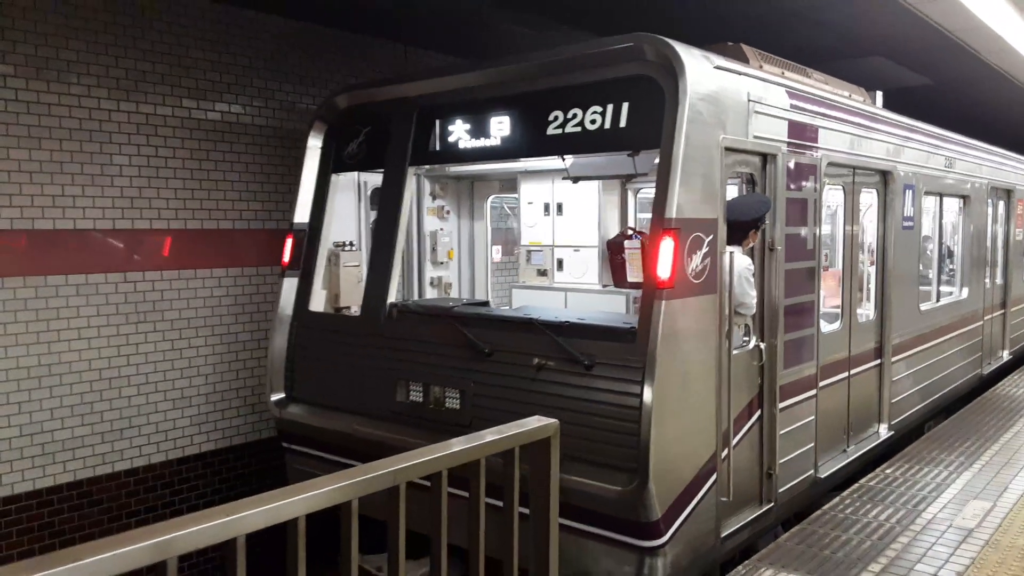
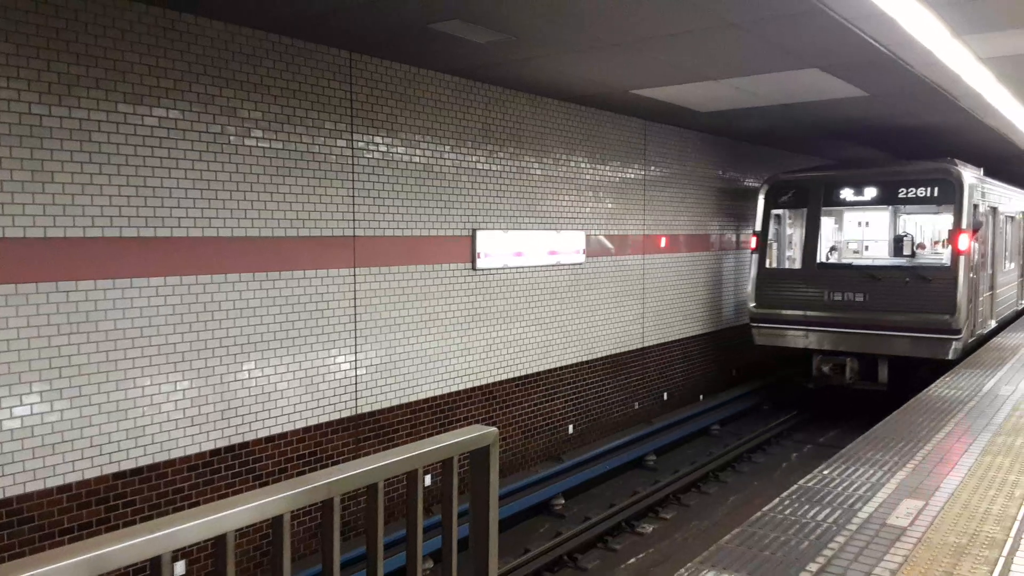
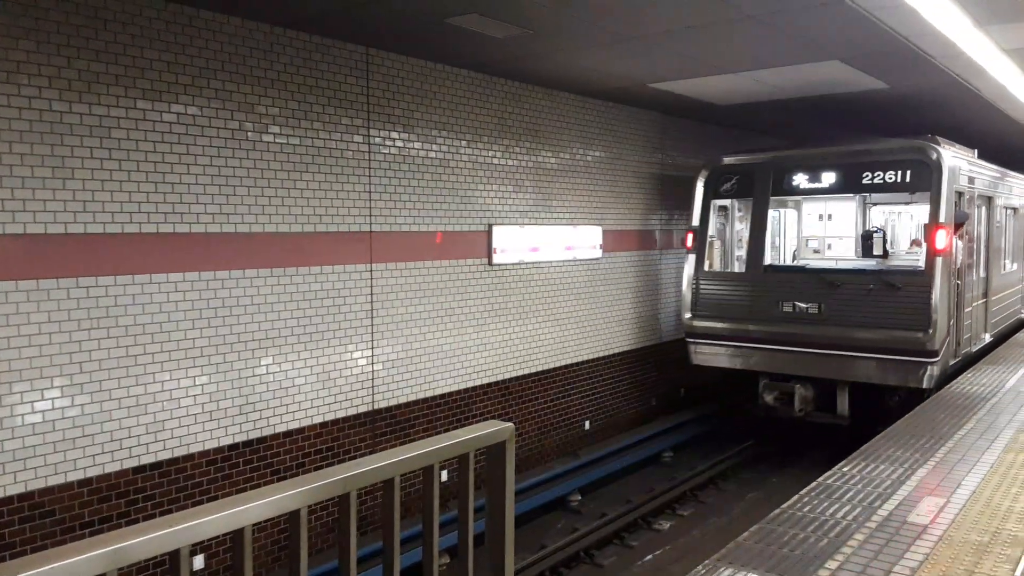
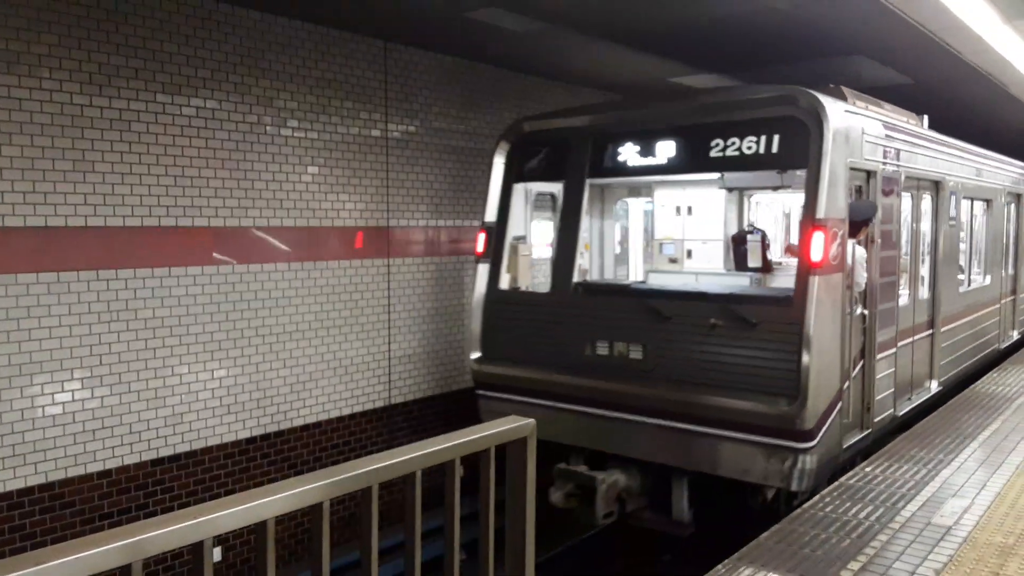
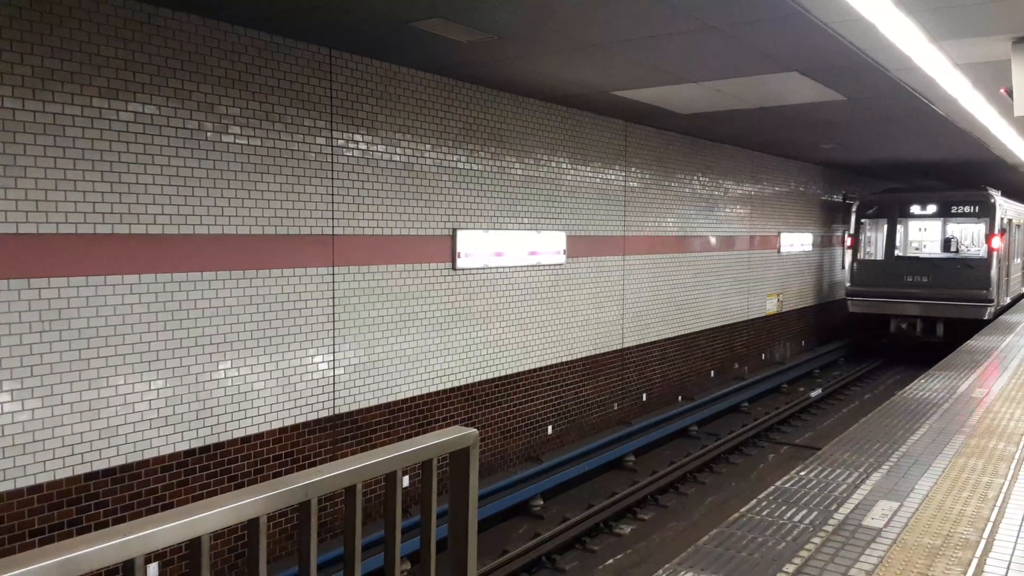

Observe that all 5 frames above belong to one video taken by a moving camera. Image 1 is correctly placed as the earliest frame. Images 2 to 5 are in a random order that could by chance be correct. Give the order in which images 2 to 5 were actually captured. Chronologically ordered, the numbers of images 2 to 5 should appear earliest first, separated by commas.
4, 3, 2, 5
